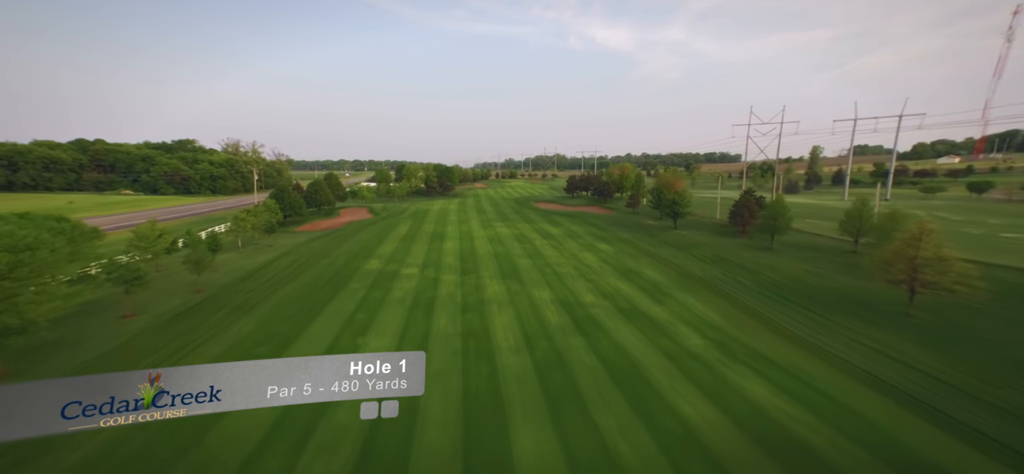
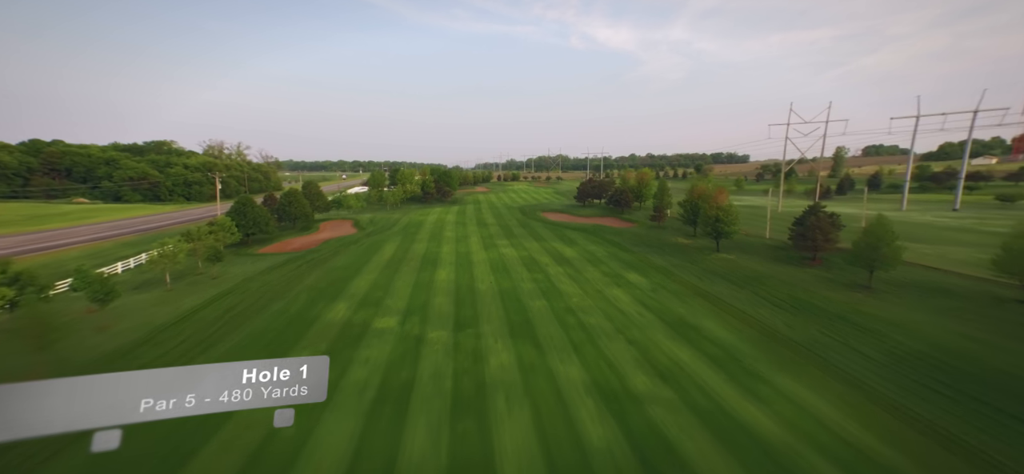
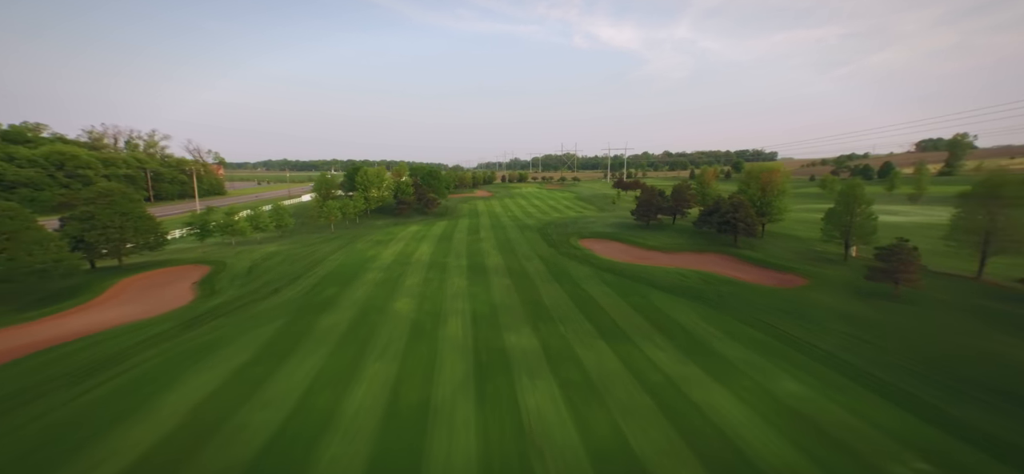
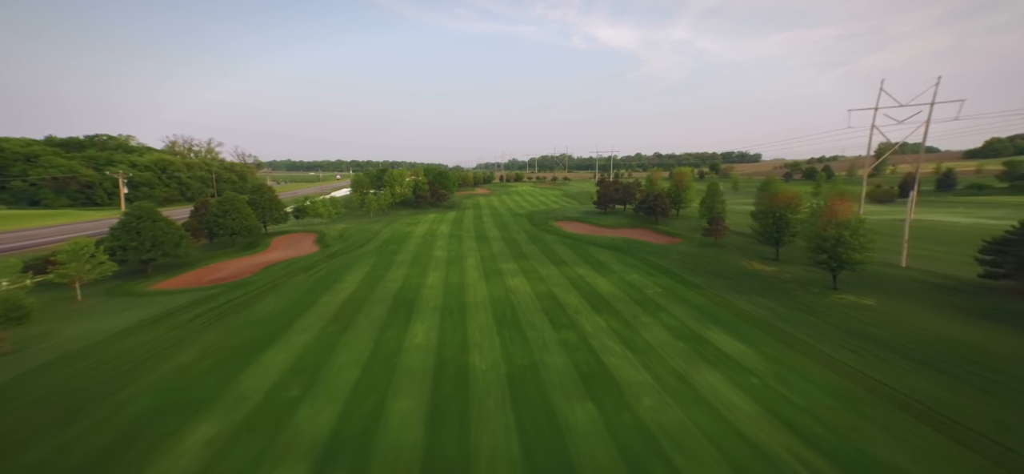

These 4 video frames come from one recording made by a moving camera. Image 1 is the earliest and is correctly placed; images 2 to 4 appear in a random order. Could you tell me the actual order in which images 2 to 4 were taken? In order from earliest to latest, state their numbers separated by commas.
2, 4, 3
